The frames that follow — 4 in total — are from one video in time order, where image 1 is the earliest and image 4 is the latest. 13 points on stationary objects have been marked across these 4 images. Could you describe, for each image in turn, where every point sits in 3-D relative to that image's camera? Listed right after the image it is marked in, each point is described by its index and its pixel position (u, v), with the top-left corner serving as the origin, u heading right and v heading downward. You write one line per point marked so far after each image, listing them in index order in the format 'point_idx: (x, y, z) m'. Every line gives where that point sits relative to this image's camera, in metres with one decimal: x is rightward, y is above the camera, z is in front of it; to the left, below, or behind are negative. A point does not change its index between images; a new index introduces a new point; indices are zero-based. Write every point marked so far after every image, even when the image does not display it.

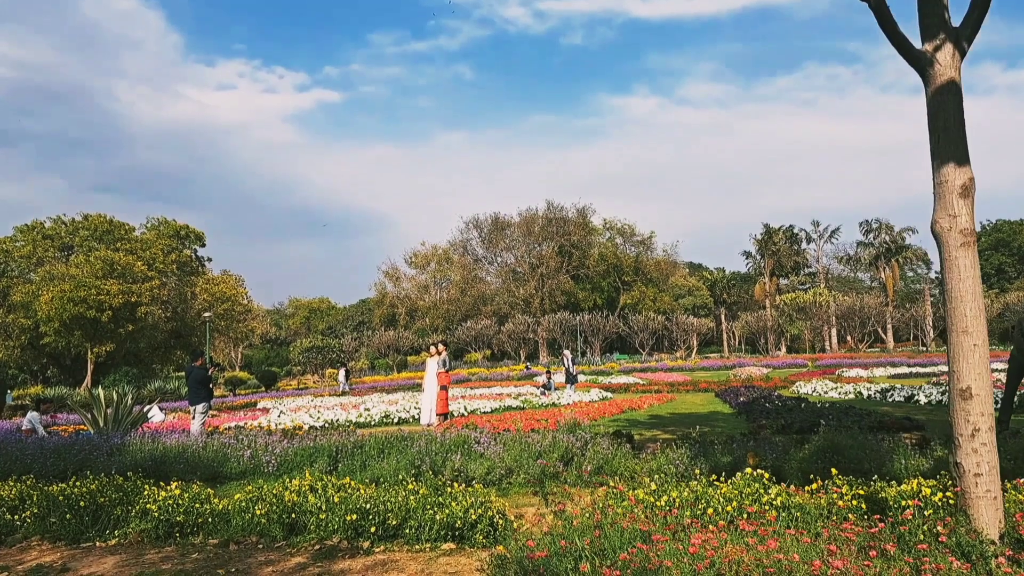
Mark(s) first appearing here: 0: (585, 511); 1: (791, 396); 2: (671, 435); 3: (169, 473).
0: (+0.5, -1.6, +4.9) m
1: (+6.1, -2.4, +14.6) m
2: (+2.0, -1.9, +8.6) m
3: (-3.9, -2.1, +7.6) m
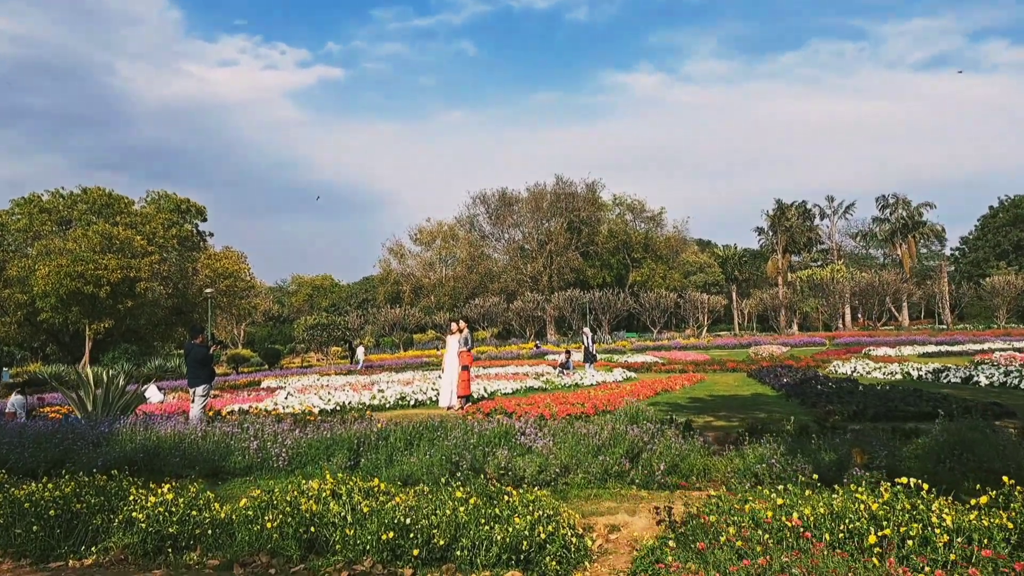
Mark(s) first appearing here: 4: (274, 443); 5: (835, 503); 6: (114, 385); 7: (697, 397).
0: (+1.0, -1.4, +3.9) m
1: (+6.6, -1.8, +13.6) m
2: (+2.5, -1.5, +7.6) m
3: (-3.4, -1.8, +6.6) m
4: (-2.5, -1.6, +7.0) m
5: (+1.8, -1.2, +3.8) m
6: (-6.1, -1.5, +10.4) m
7: (+3.4, -2.0, +12.5) m
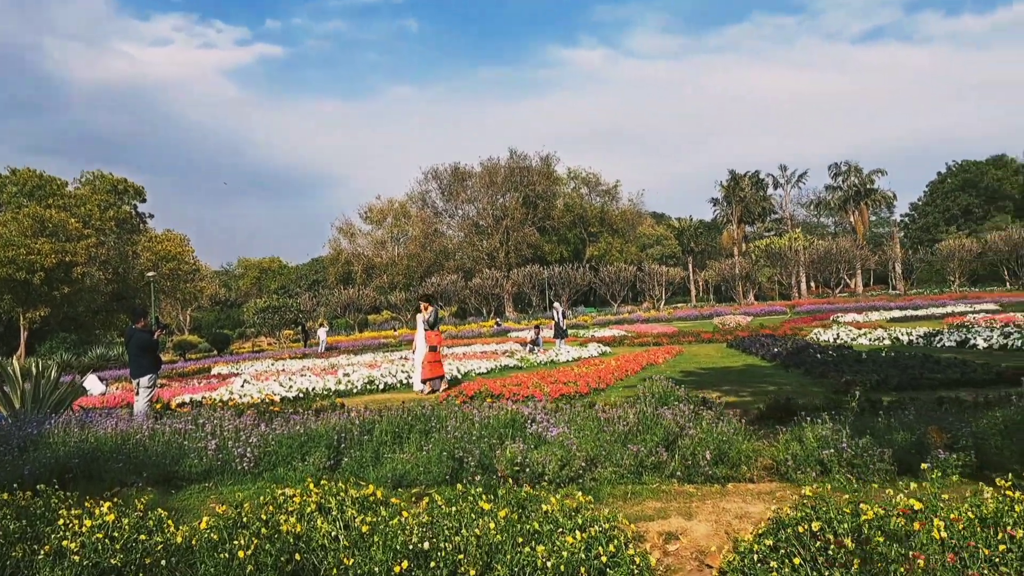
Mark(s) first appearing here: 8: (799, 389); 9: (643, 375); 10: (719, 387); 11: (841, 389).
0: (+1.2, -1.1, +3.0) m
1: (+6.1, -1.1, +13.2) m
2: (+2.5, -1.1, +6.9) m
3: (-3.3, -1.6, +5.5) m
4: (-2.5, -1.4, +5.9) m
5: (+2.0, -1.0, +3.0) m
6: (-6.3, -1.2, +9.1) m
7: (+3.1, -1.5, +11.8) m
8: (+3.4, -1.2, +7.9) m
9: (+2.2, -1.5, +11.4) m
10: (+2.7, -1.3, +8.8) m
11: (+3.7, -1.1, +7.5) m
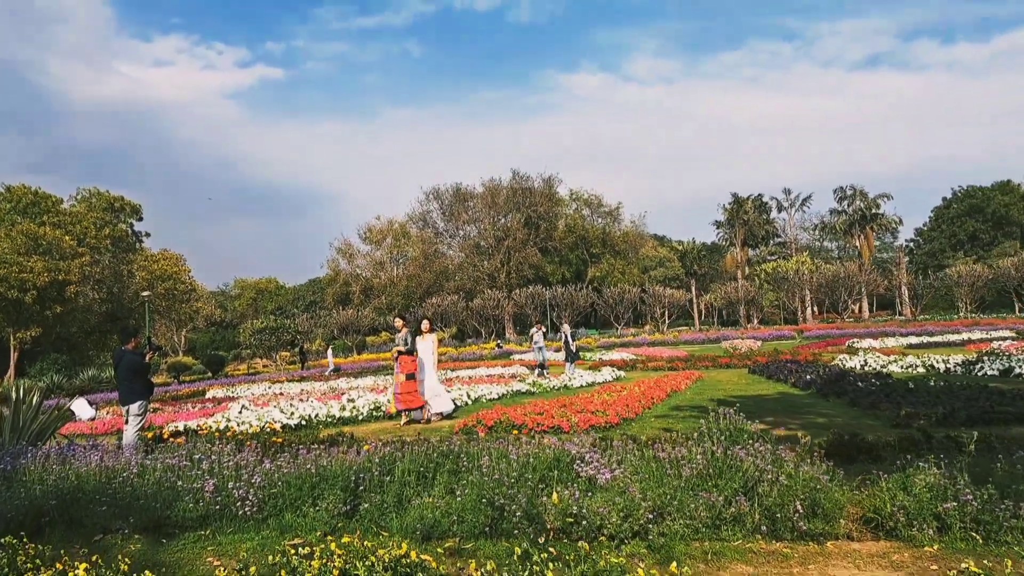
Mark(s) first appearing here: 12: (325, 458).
0: (+1.6, -1.2, +2.3) m
1: (+6.4, -1.5, +12.5) m
2: (+2.8, -1.4, +6.2) m
3: (-3.0, -1.7, +4.7) m
4: (-2.1, -1.5, +5.2) m
5: (+2.4, -1.0, +2.3) m
6: (-6.0, -1.4, +8.3) m
7: (+3.4, -1.8, +11.1) m
8: (+3.7, -1.4, +7.2) m
9: (+2.5, -1.8, +10.7) m
10: (+3.0, -1.6, +8.1) m
11: (+4.0, -1.4, +6.8) m
12: (-1.5, -1.4, +5.6) m
